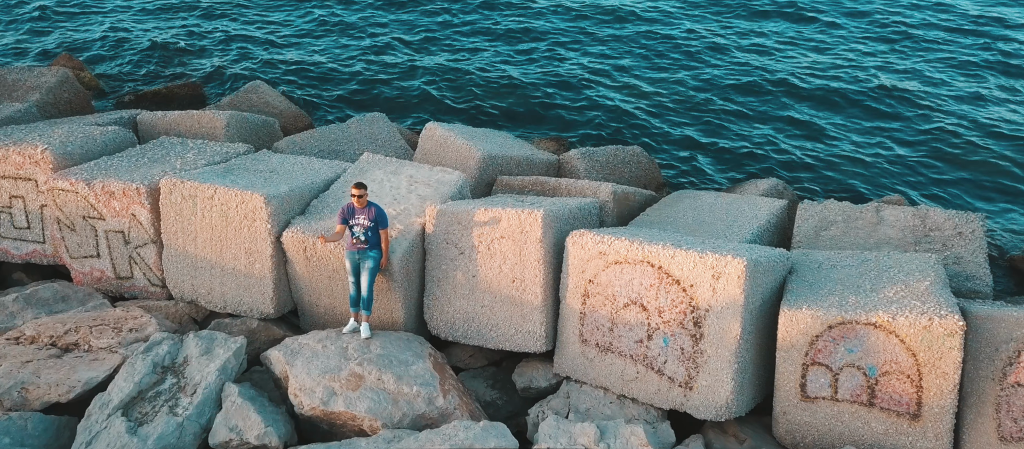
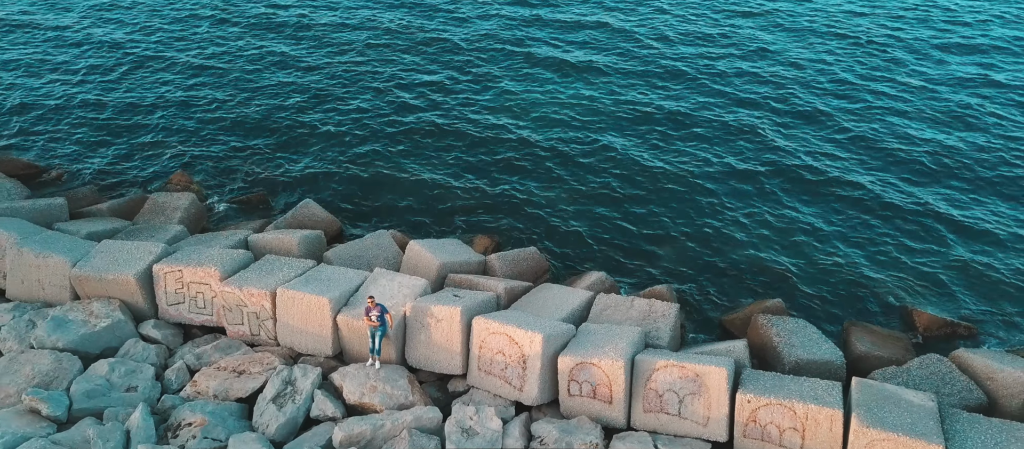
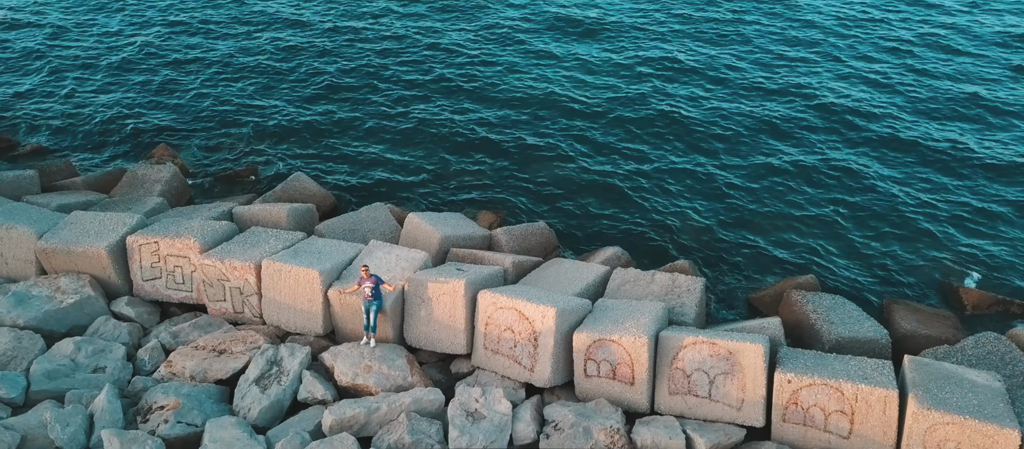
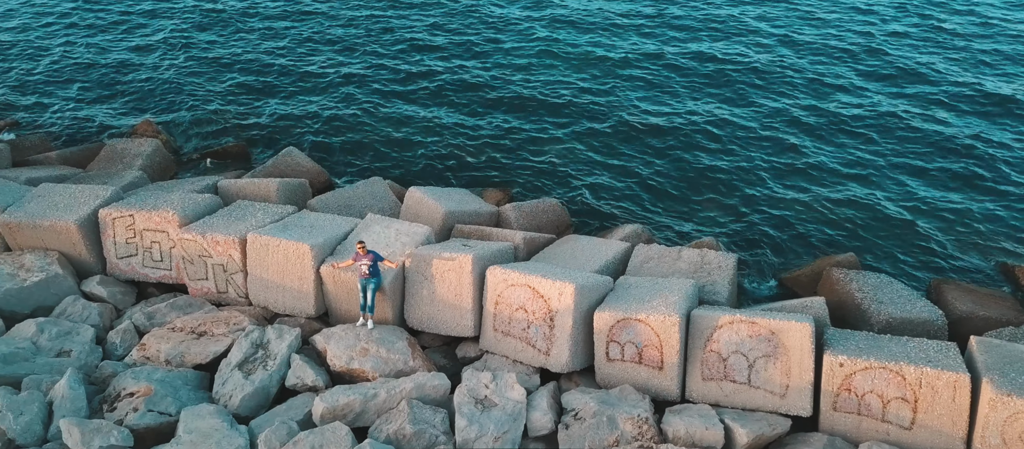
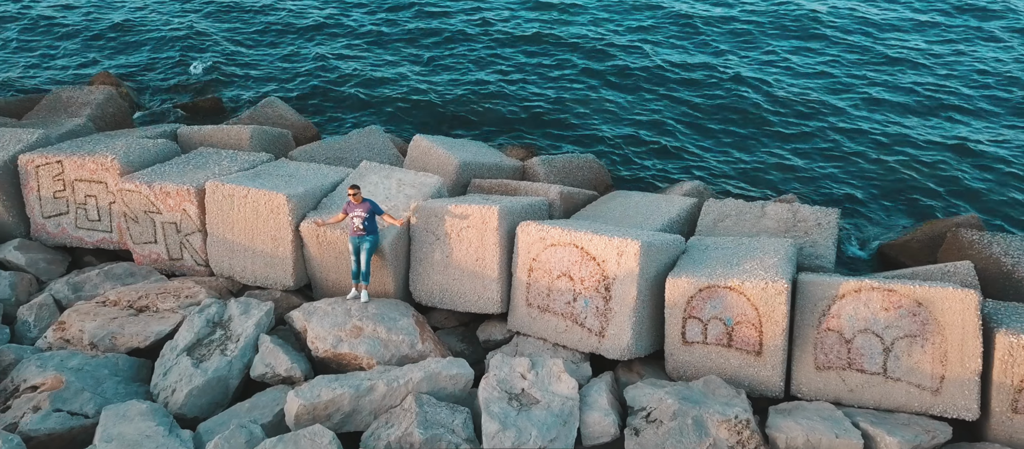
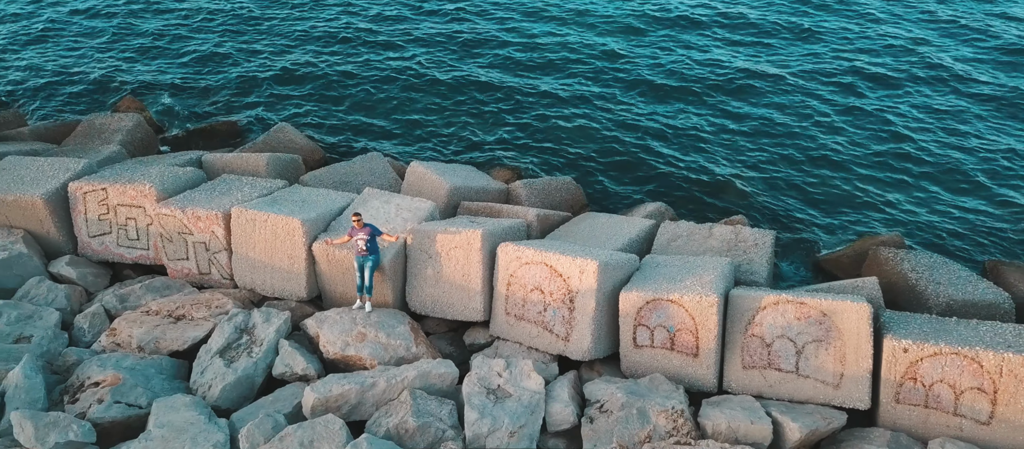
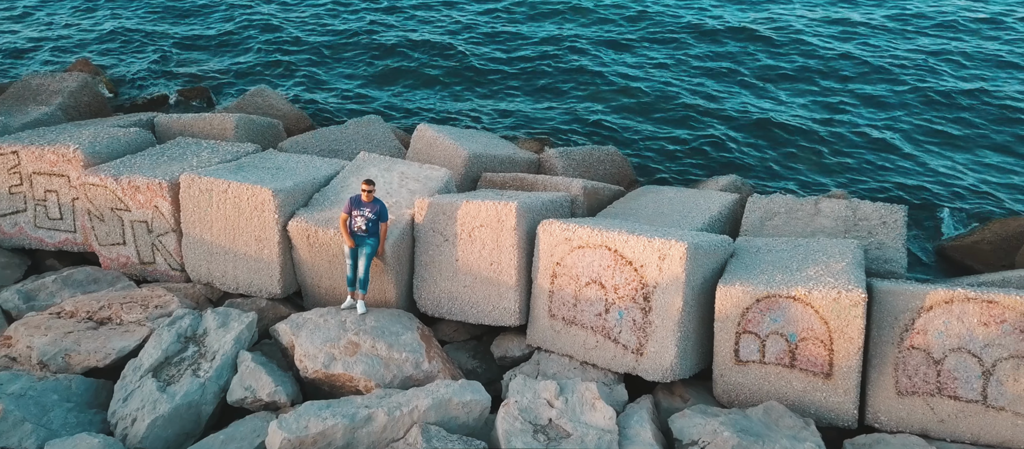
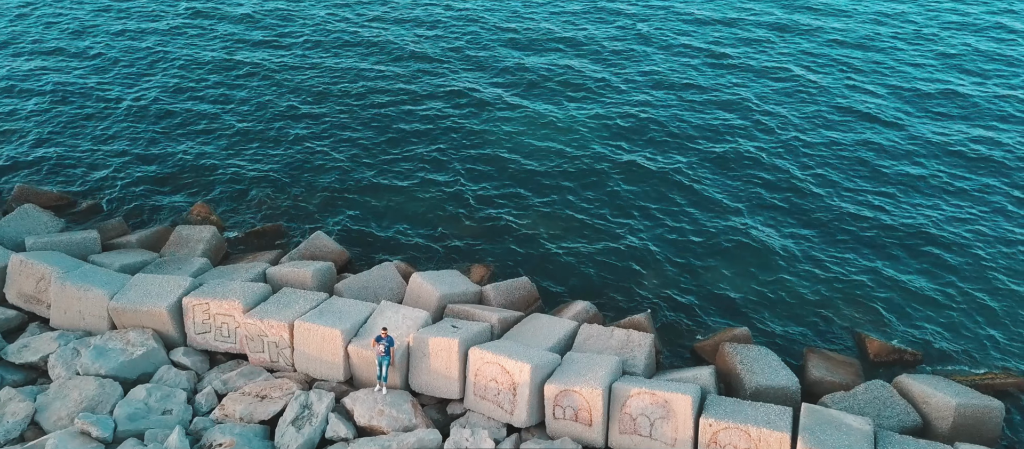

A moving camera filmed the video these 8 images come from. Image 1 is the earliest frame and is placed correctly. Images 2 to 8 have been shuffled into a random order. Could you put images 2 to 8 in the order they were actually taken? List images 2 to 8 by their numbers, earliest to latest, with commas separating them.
7, 5, 6, 4, 3, 2, 8
